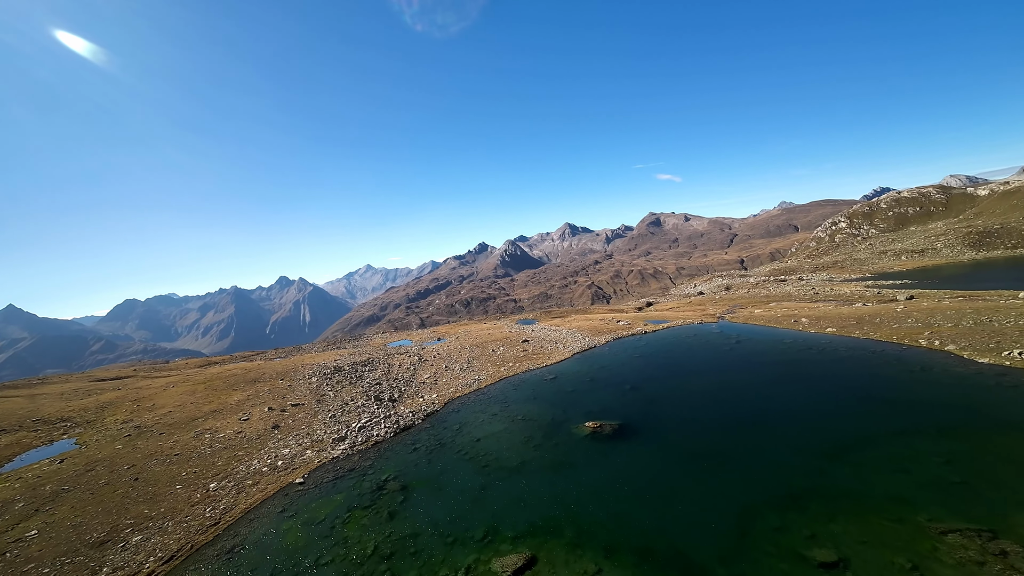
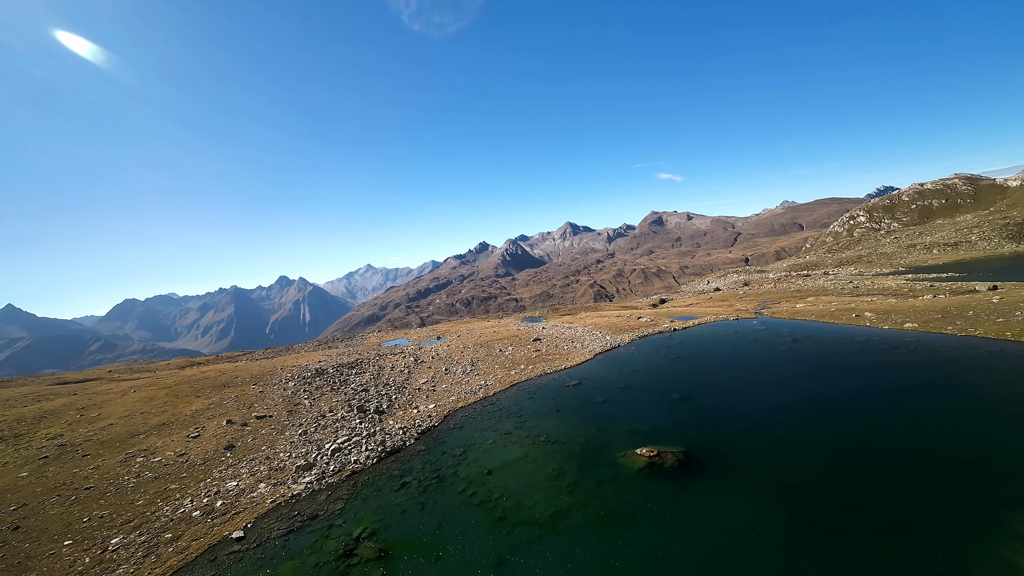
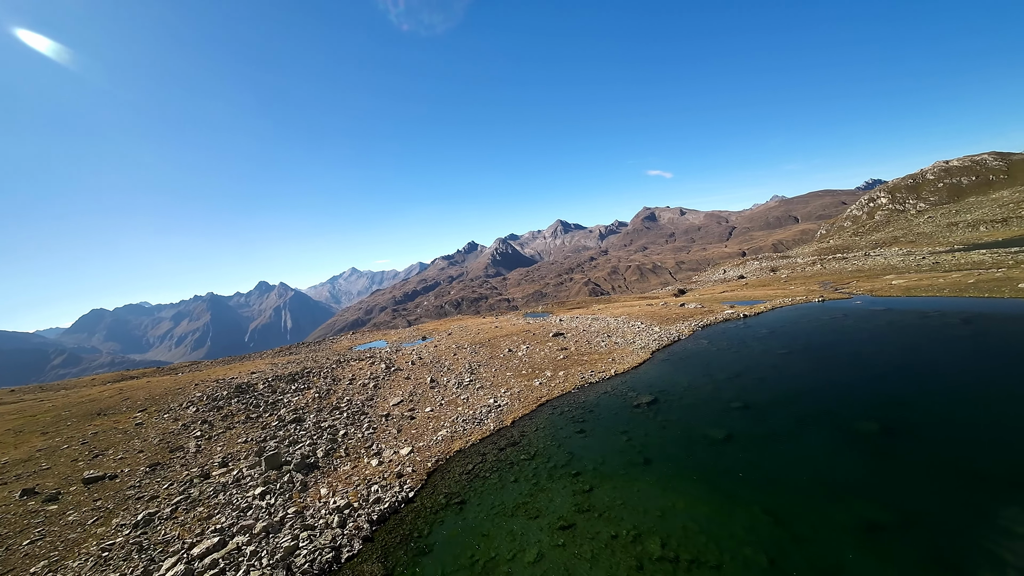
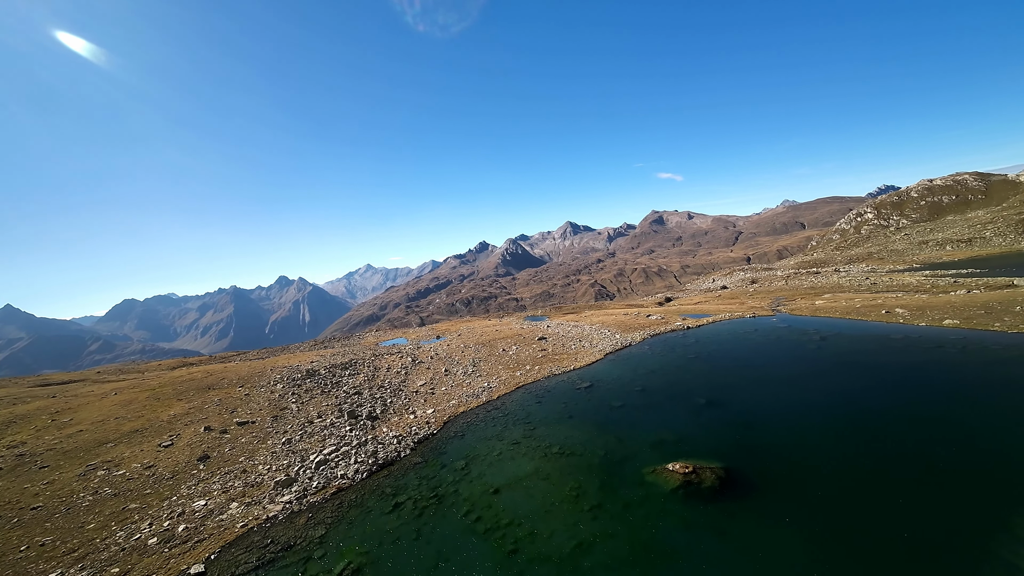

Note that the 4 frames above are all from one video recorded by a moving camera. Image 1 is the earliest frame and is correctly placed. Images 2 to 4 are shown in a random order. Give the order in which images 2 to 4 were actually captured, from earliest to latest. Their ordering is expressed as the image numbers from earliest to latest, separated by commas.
2, 4, 3
